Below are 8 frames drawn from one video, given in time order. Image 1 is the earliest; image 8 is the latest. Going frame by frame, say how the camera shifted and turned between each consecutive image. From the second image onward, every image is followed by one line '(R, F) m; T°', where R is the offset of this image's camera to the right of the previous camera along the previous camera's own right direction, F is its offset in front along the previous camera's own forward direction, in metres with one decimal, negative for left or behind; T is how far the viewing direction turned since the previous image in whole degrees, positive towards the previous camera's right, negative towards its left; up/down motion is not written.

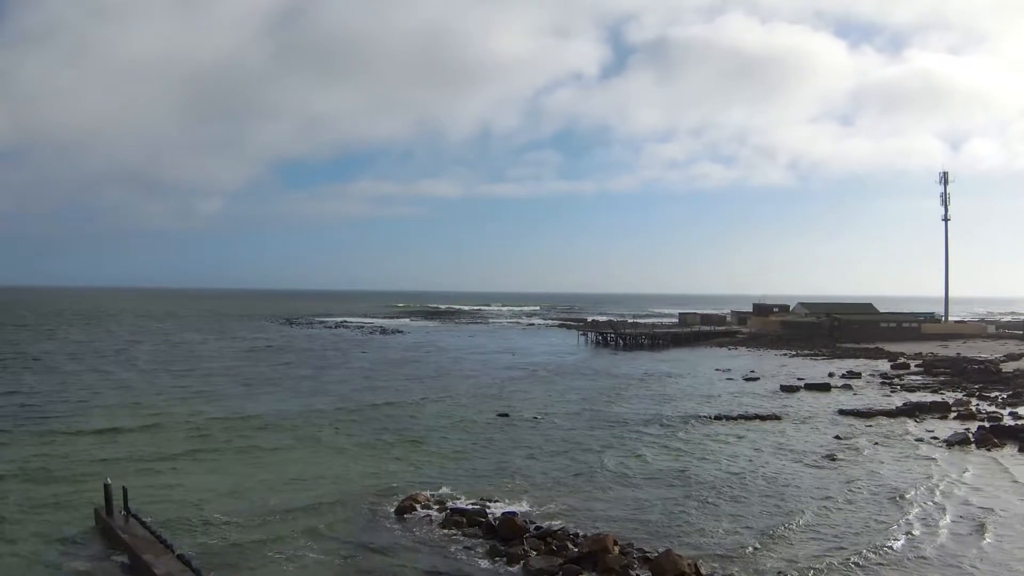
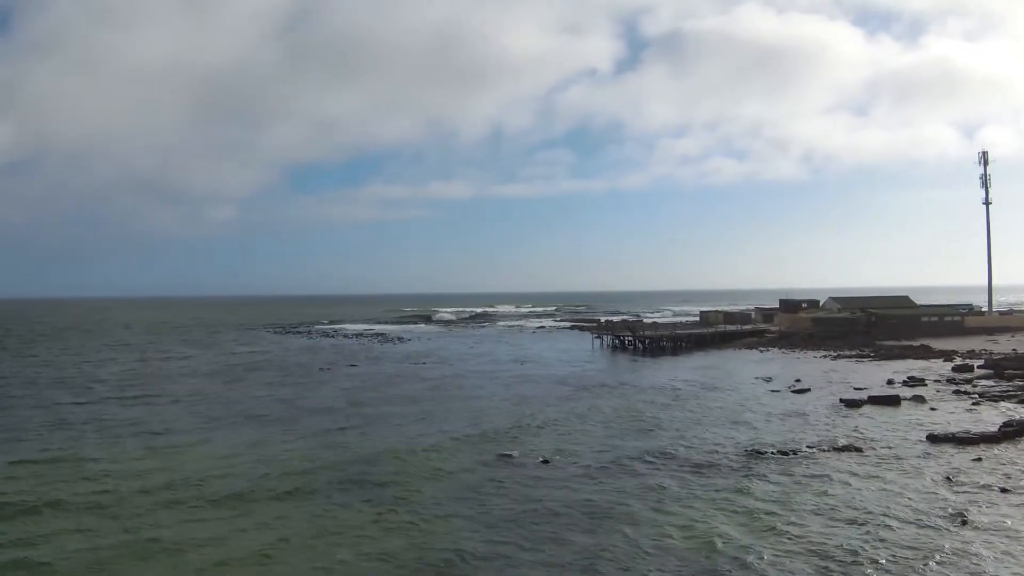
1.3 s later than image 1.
(+0.2, +4.3) m; -1°
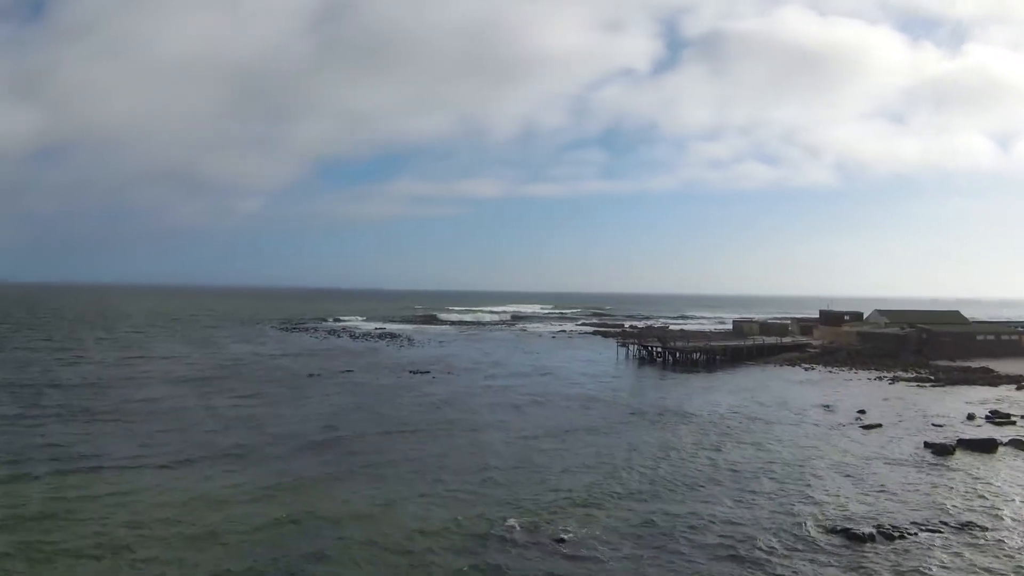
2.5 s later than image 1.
(+0.2, +4.0) m; -2°
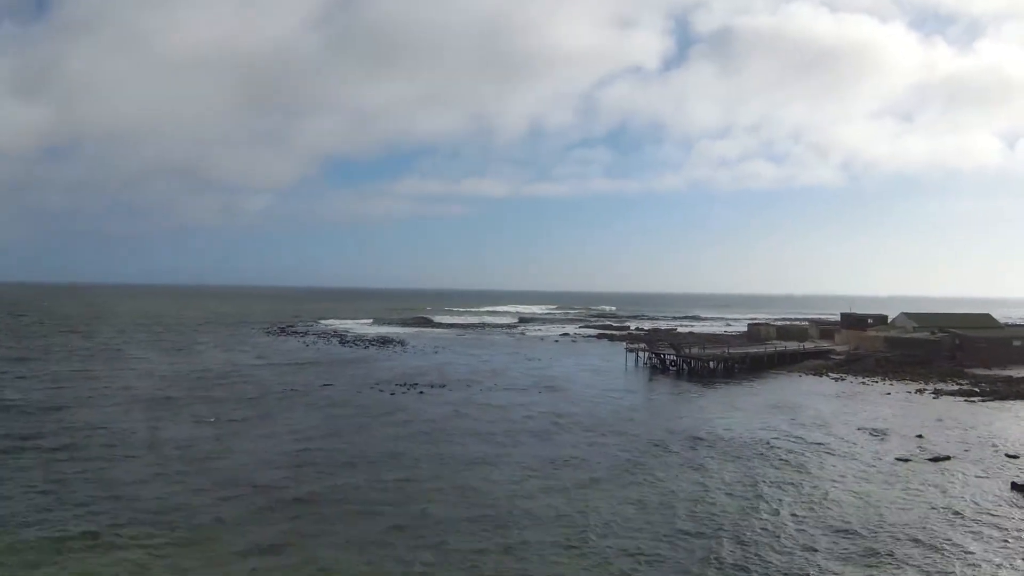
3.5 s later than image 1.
(+0.2, +3.6) m; 0°
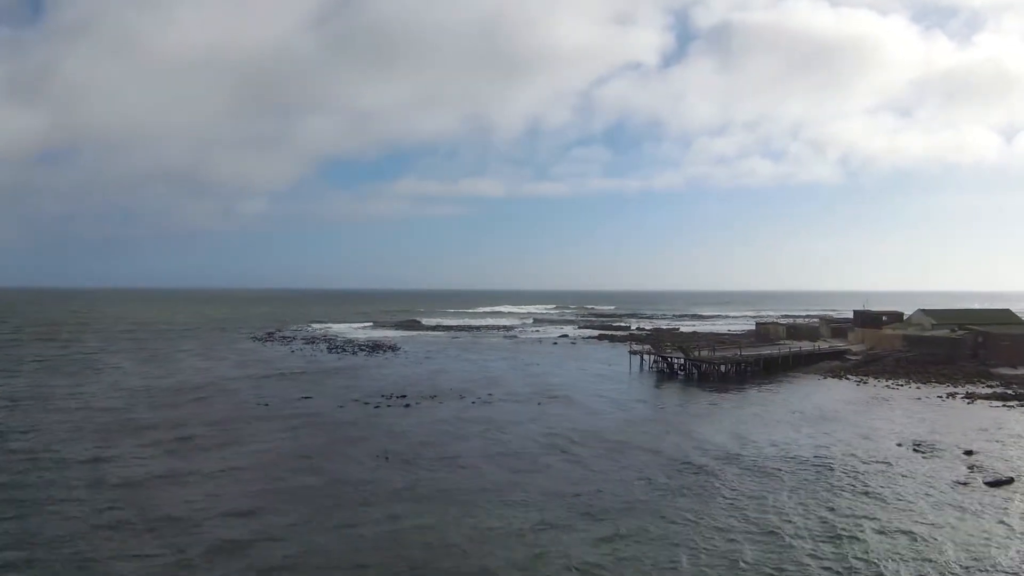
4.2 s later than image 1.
(+0.2, +2.6) m; 0°
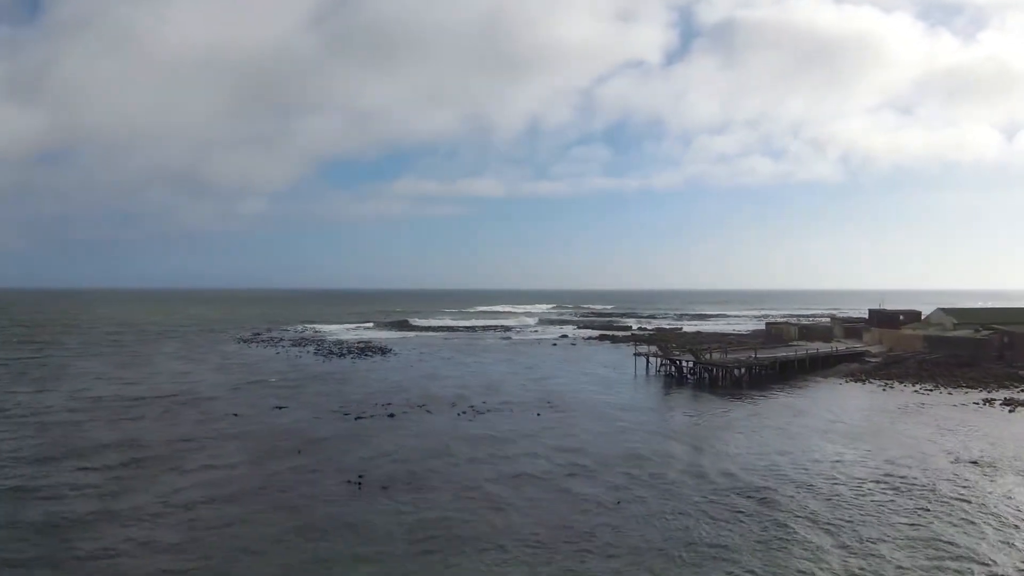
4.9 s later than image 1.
(+0.1, +2.6) m; 0°
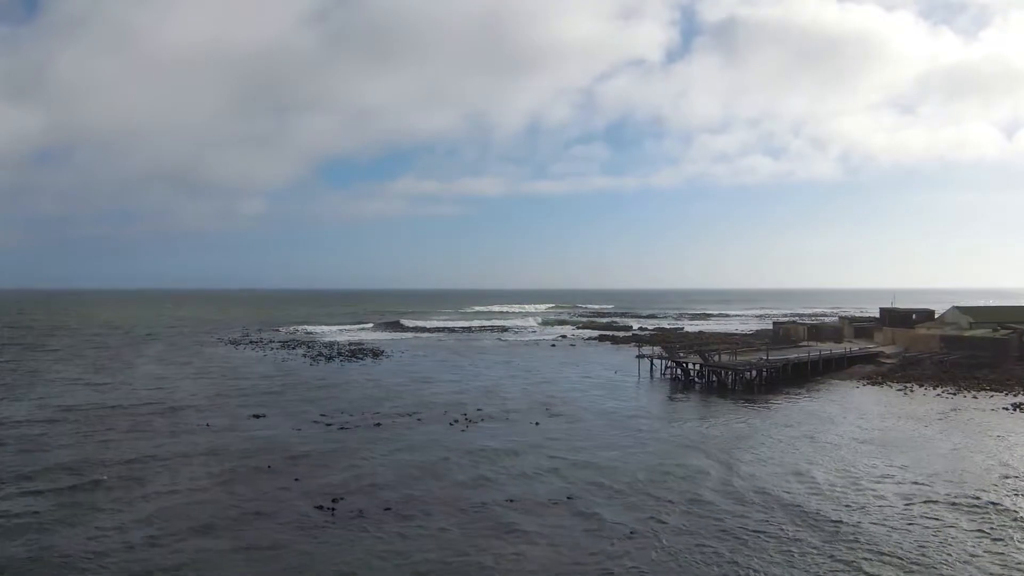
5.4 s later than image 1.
(+0.1, +2.0) m; 0°
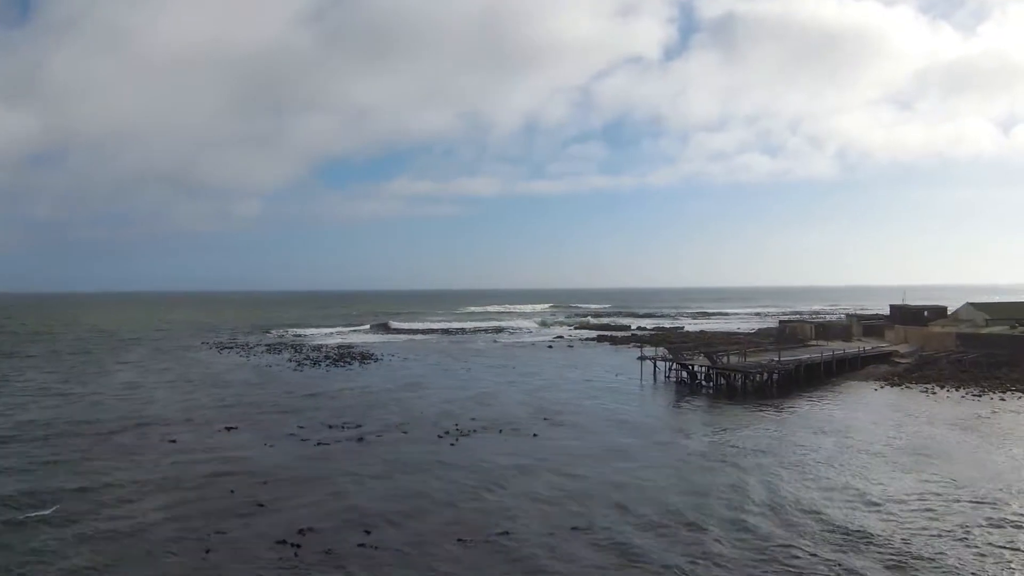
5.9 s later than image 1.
(+0.2, +1.9) m; 0°
